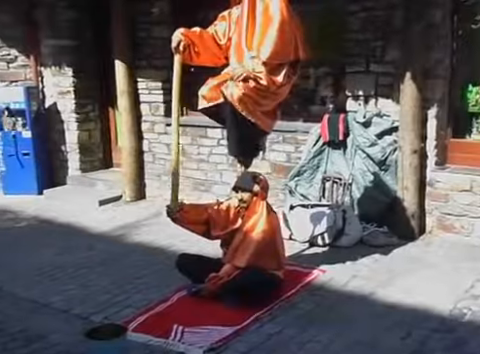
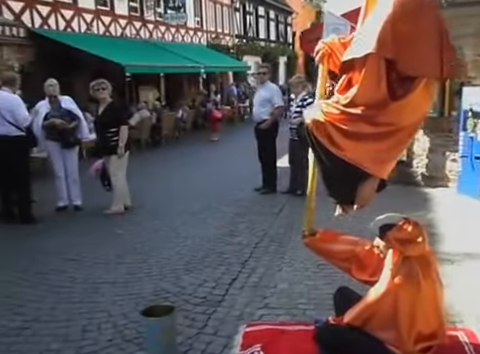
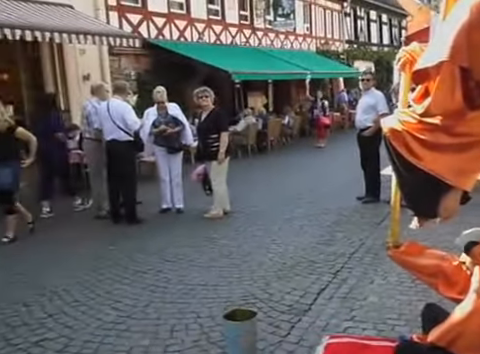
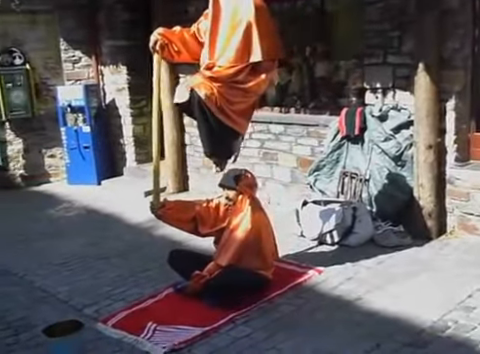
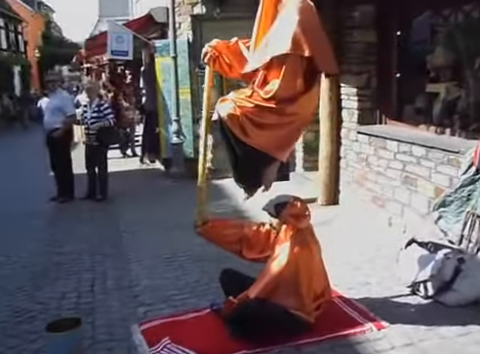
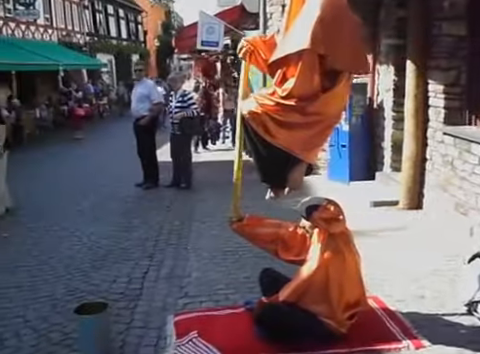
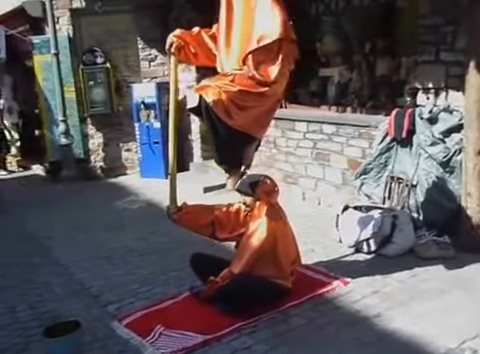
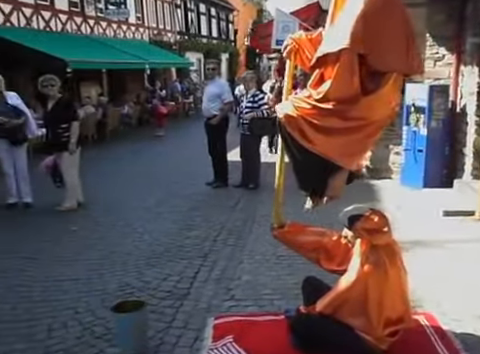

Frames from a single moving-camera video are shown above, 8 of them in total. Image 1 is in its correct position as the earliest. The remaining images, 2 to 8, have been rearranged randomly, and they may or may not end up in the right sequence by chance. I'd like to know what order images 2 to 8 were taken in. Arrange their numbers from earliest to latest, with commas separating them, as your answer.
4, 7, 5, 6, 8, 2, 3
